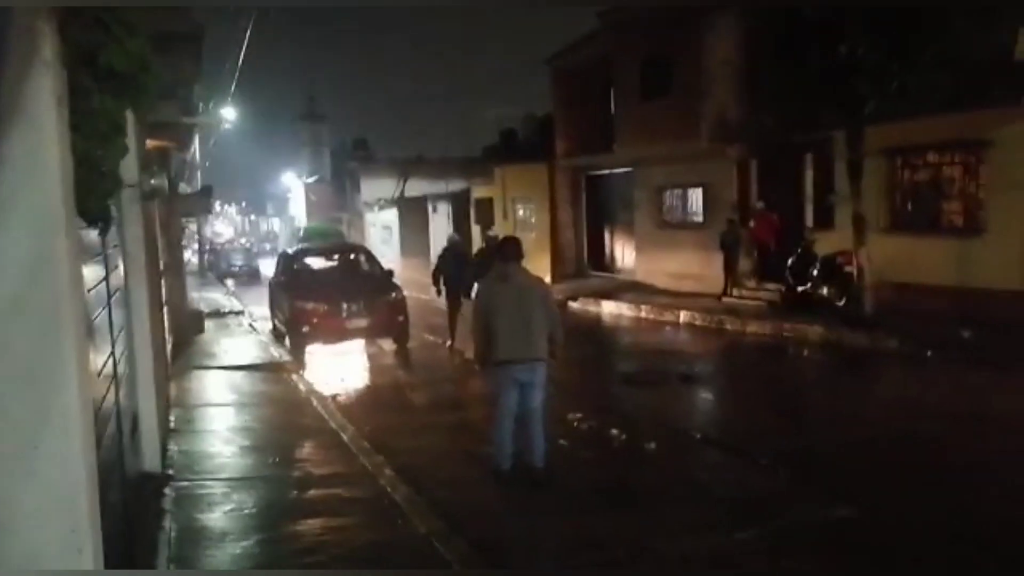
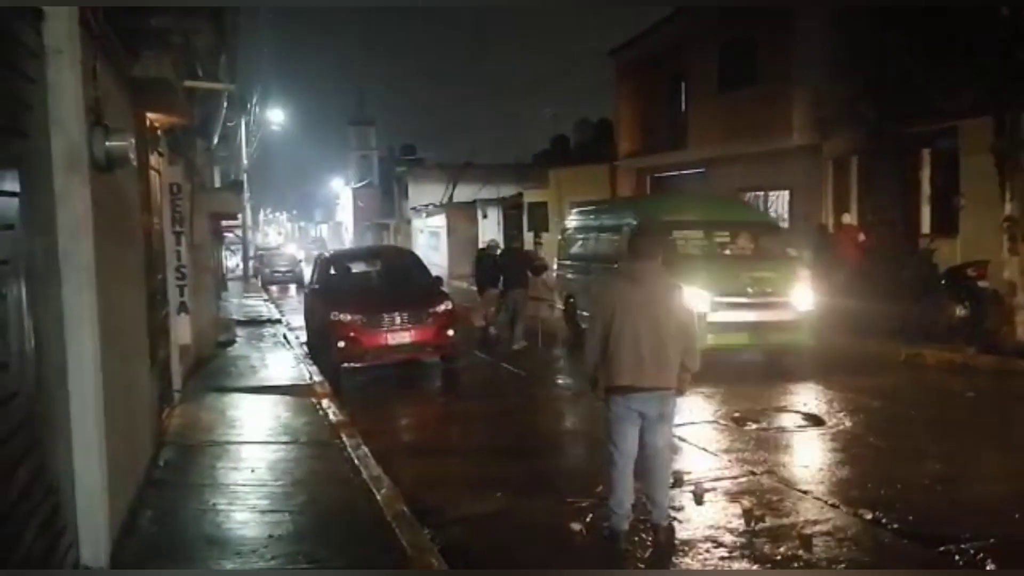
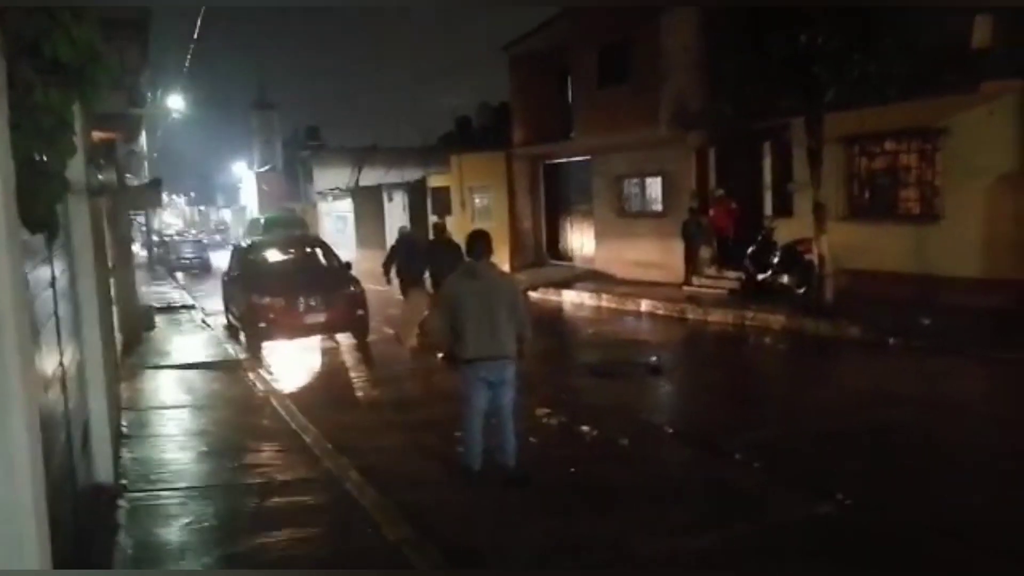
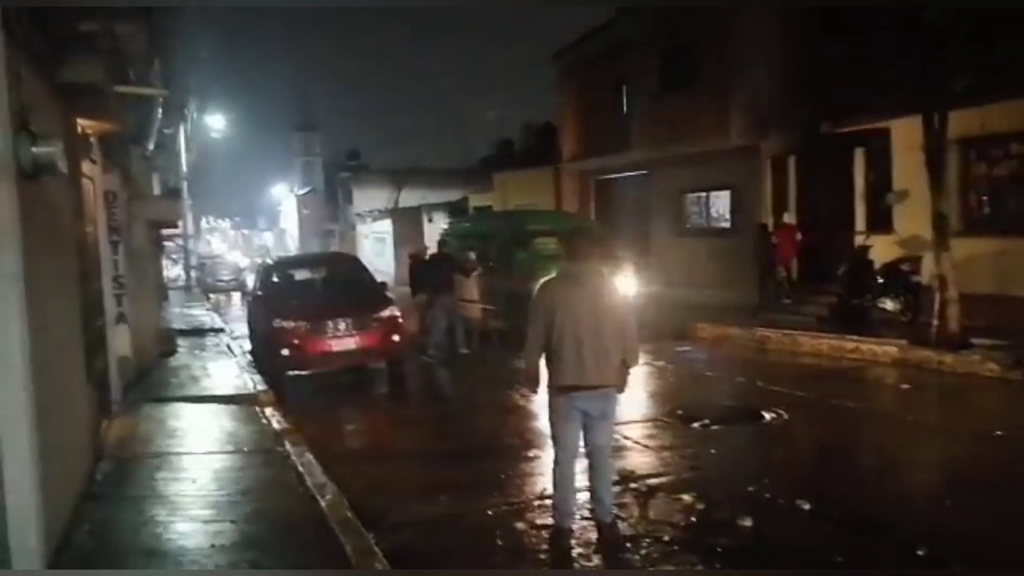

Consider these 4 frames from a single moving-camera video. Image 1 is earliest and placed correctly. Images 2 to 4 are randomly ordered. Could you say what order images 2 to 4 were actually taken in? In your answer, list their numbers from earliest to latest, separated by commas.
3, 4, 2
